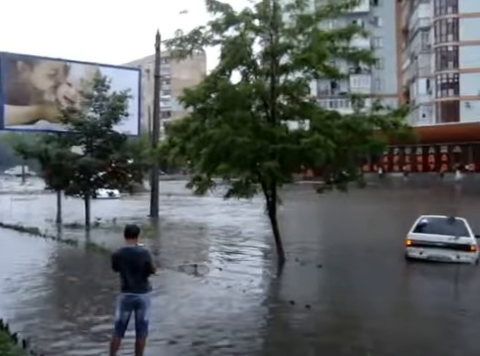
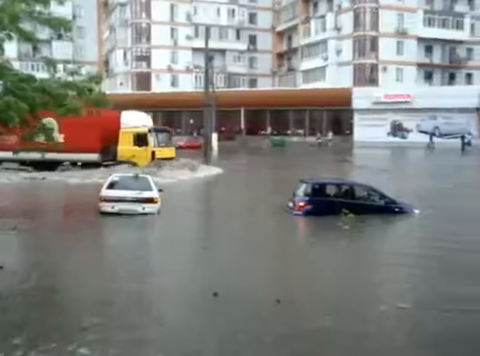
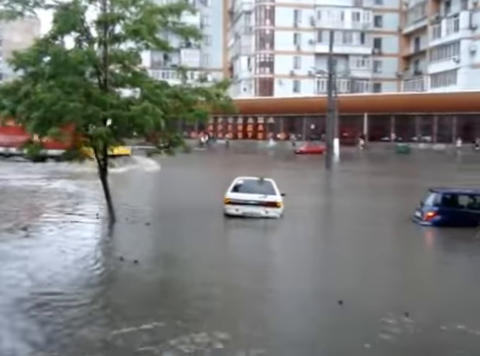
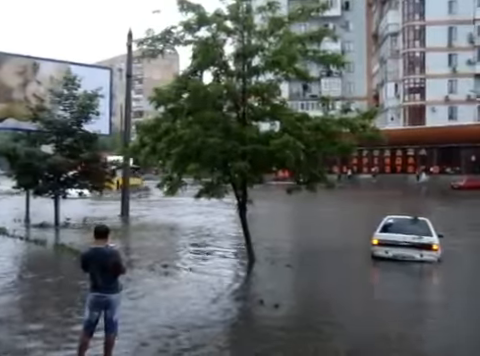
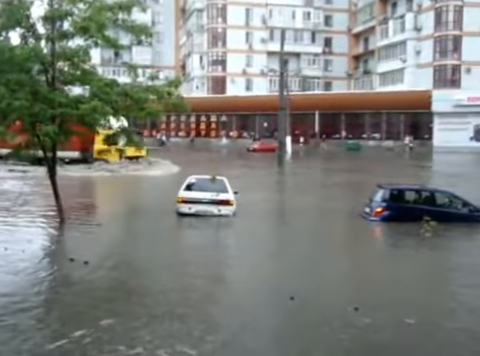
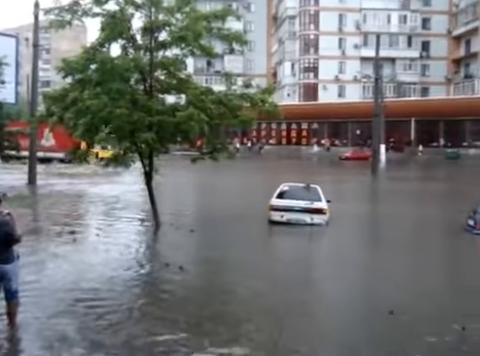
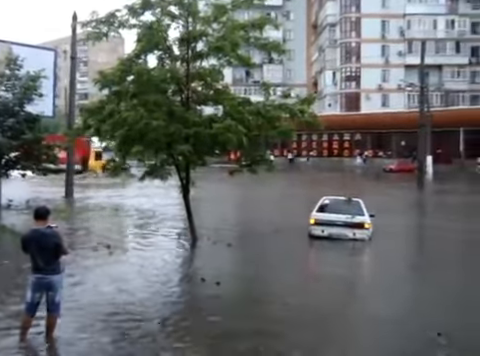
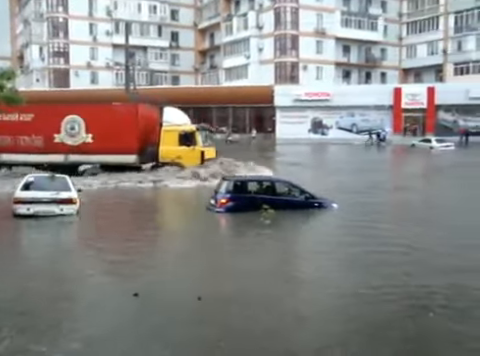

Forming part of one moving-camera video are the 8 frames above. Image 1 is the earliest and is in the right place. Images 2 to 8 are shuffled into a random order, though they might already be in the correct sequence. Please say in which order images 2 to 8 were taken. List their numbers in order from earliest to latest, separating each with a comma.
4, 7, 6, 3, 5, 2, 8
